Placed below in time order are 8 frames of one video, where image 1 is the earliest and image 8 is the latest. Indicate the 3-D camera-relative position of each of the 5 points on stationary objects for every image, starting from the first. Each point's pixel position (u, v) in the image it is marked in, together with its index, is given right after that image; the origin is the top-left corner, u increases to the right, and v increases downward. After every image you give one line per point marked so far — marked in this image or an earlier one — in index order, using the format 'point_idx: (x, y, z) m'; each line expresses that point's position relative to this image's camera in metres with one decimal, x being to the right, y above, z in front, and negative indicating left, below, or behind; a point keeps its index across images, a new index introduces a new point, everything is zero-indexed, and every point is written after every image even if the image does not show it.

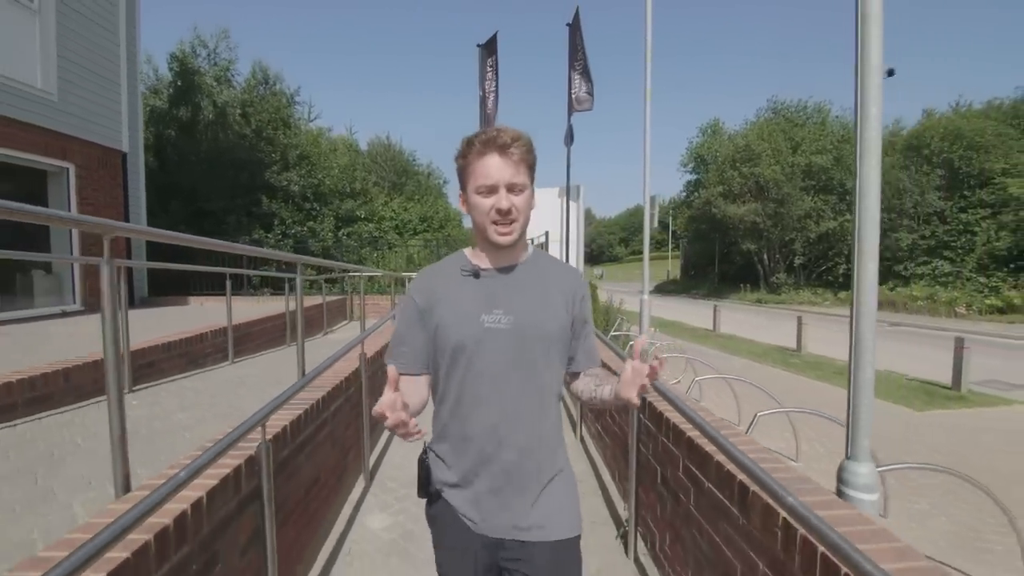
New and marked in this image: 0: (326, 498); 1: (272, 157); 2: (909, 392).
0: (-1.2, -1.4, +3.4) m
1: (-9.3, +5.1, +20.2) m
2: (+7.9, -2.1, +10.3) m
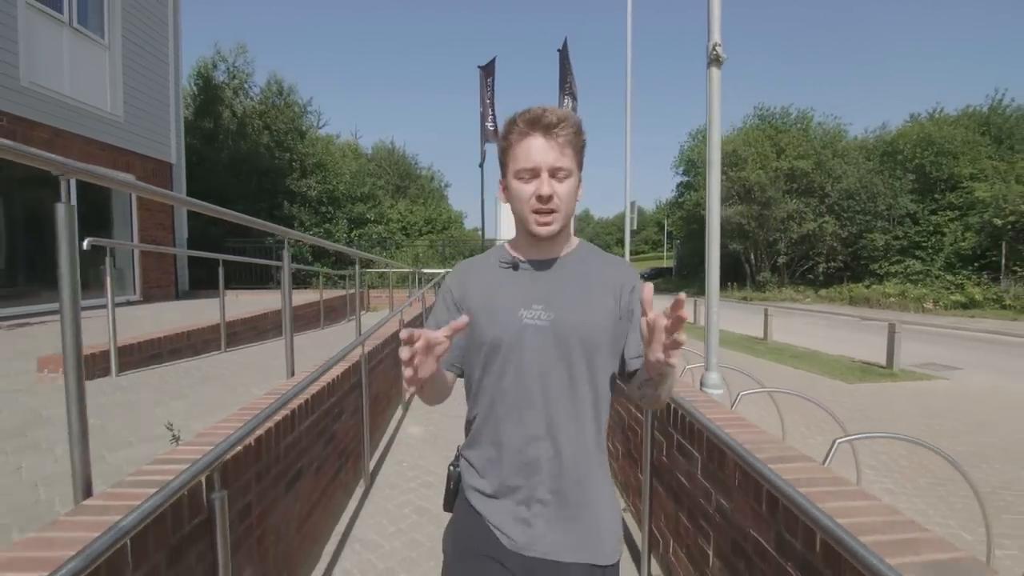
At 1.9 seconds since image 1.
0: (-1.3, -1.2, +5.0) m
1: (-9.4, +5.2, +21.9) m
2: (+7.8, -1.9, +12.0) m
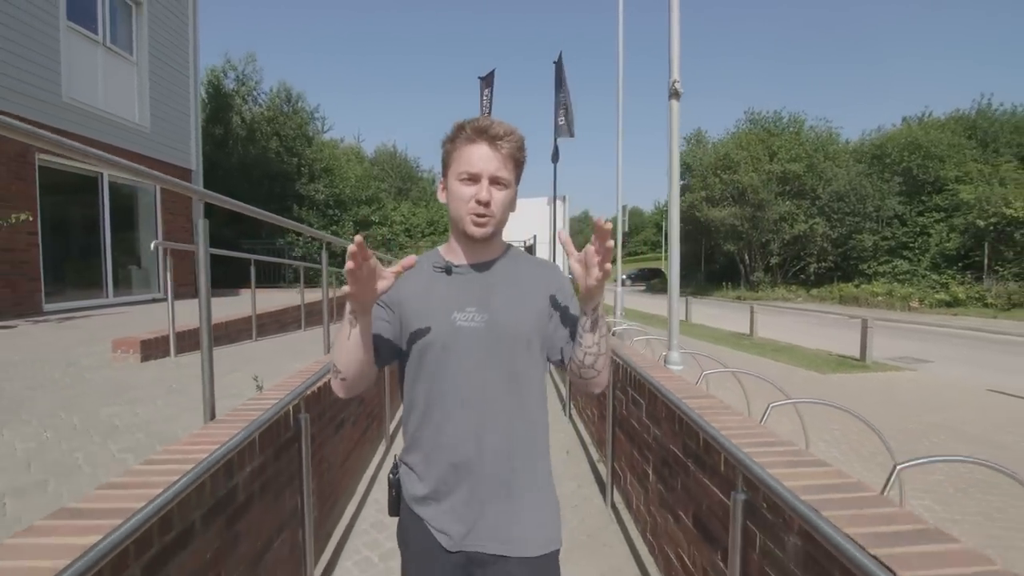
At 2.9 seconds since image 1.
0: (-1.3, -1.2, +5.9) m
1: (-9.4, +5.2, +22.7) m
2: (+7.8, -1.9, +12.8) m
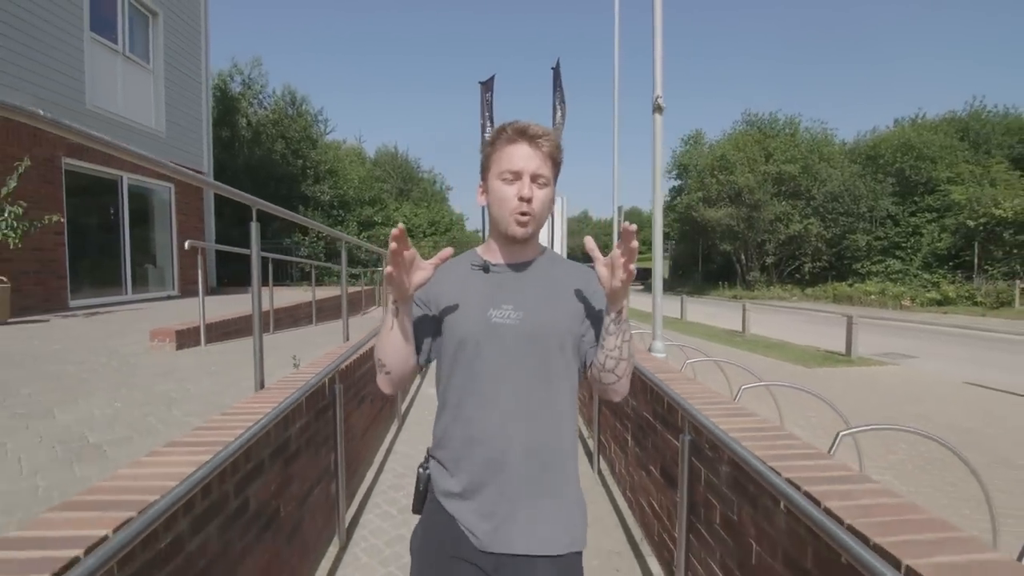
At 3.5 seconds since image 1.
0: (-1.3, -1.1, +6.4) m
1: (-9.4, +5.3, +23.3) m
2: (+7.8, -1.8, +13.4) m
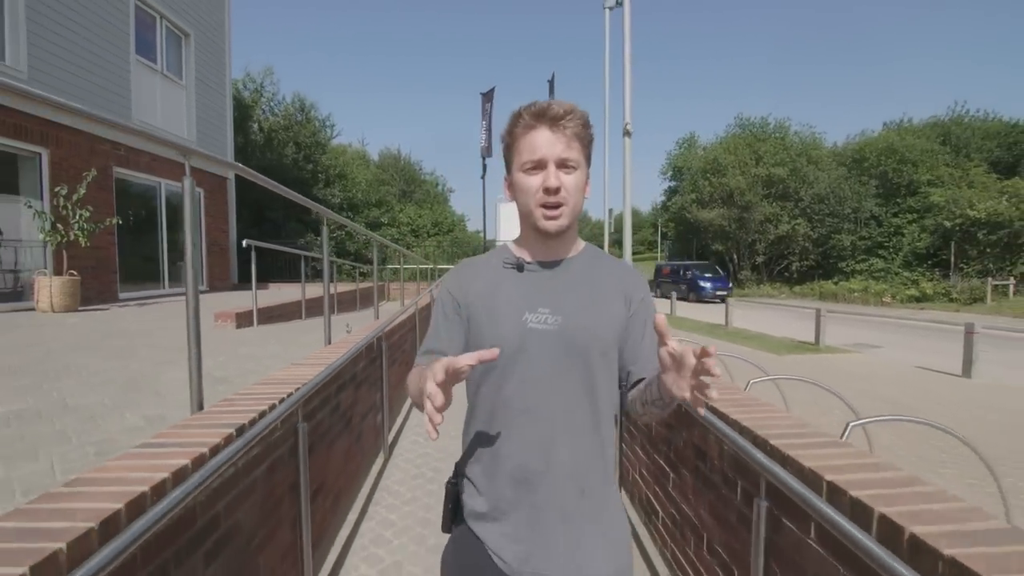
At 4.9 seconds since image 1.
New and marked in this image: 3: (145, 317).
0: (-1.4, -1.0, +7.7) m
1: (-9.5, +5.4, +24.6) m
2: (+7.7, -1.7, +14.6) m
3: (-6.2, -0.5, +8.7) m
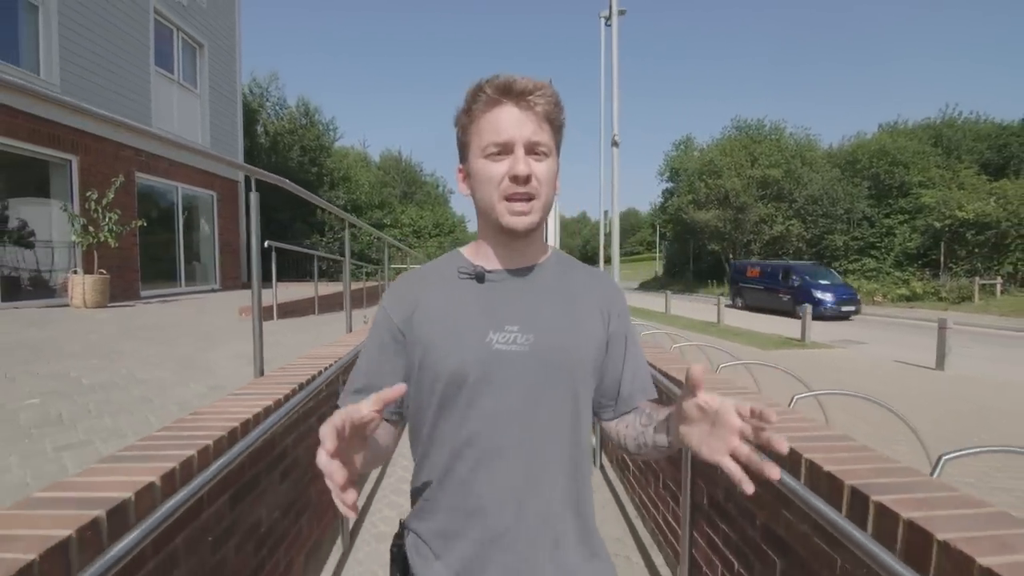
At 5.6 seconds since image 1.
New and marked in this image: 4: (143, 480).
0: (-1.4, -0.9, +8.3) m
1: (-9.5, +5.4, +25.2) m
2: (+7.7, -1.7, +15.3) m
3: (-6.3, -0.4, +9.4) m
4: (-1.2, -0.6, +1.6) m
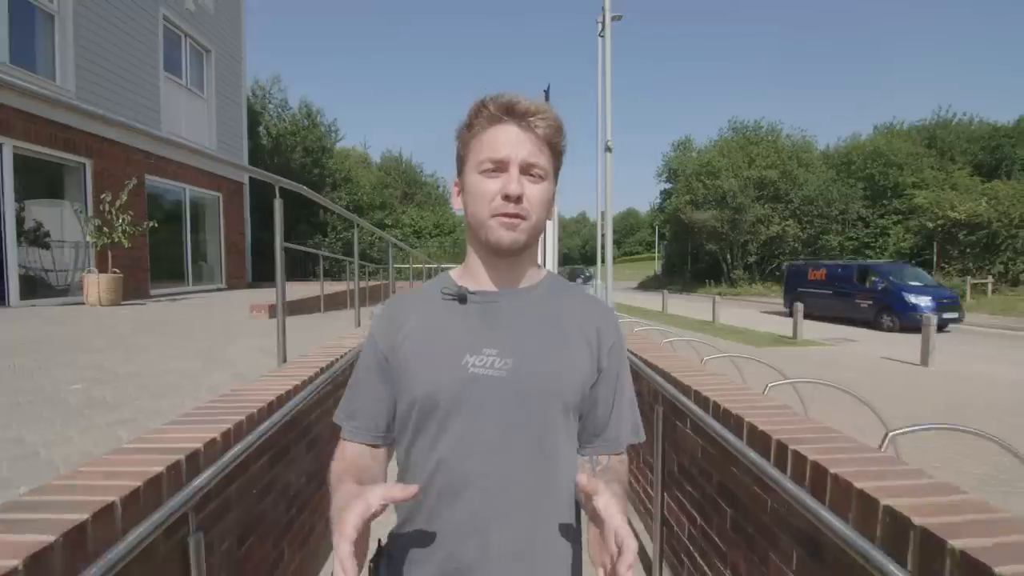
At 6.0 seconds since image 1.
0: (-1.4, -0.9, +8.7) m
1: (-9.5, +5.4, +25.6) m
2: (+7.7, -1.6, +15.7) m
3: (-6.3, -0.4, +9.7) m
4: (-1.2, -0.6, +2.0) m
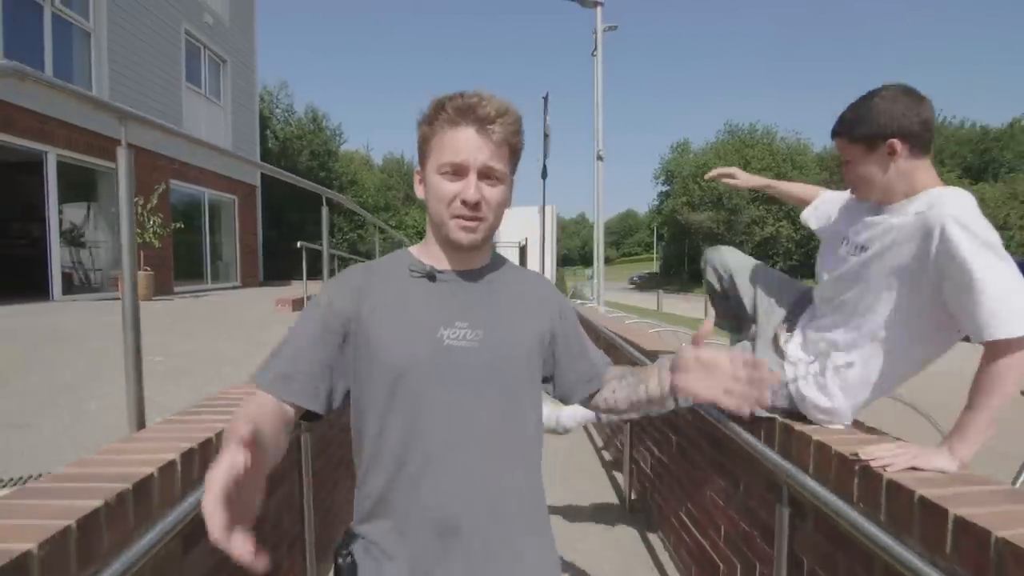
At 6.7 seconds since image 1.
0: (-1.4, -0.8, +9.5) m
1: (-9.5, +5.5, +26.4) m
2: (+7.7, -1.6, +16.5) m
3: (-6.3, -0.3, +10.5) m
4: (-1.2, -0.5, +2.8) m
